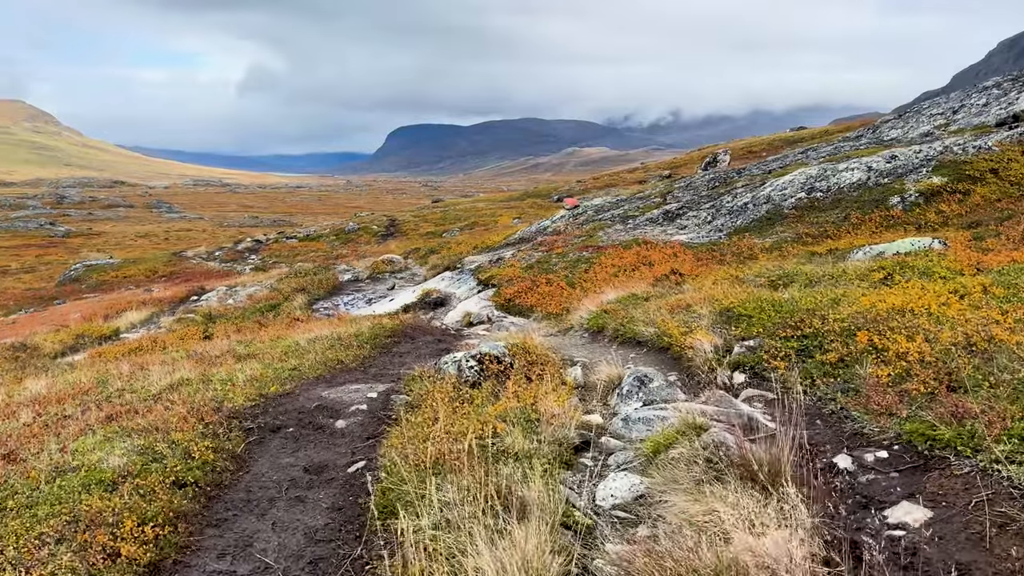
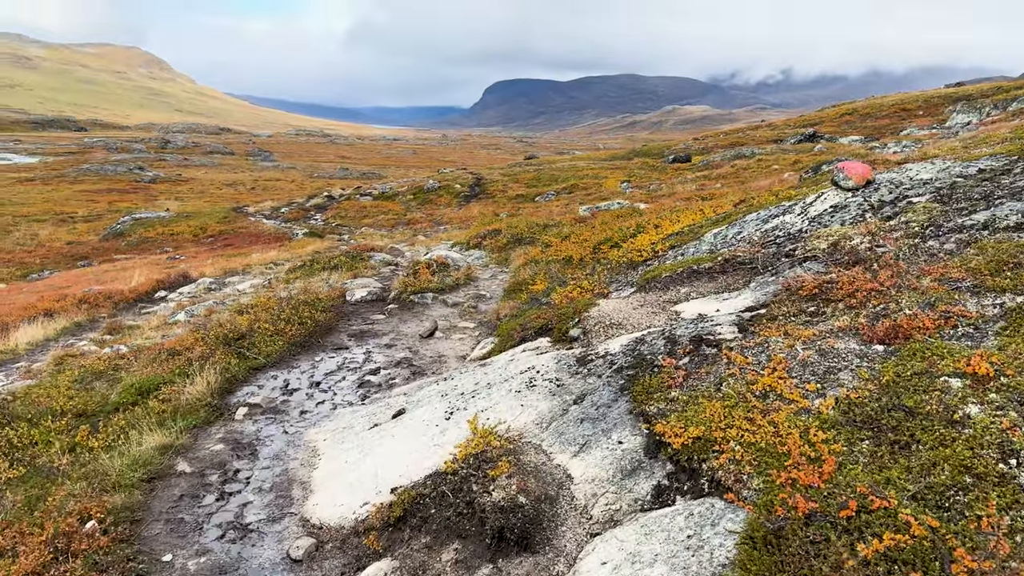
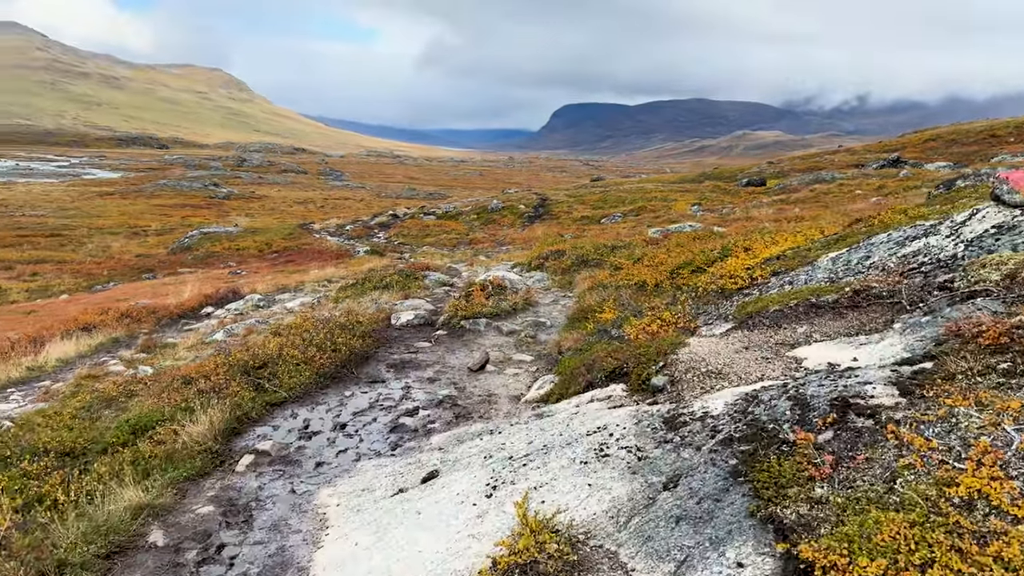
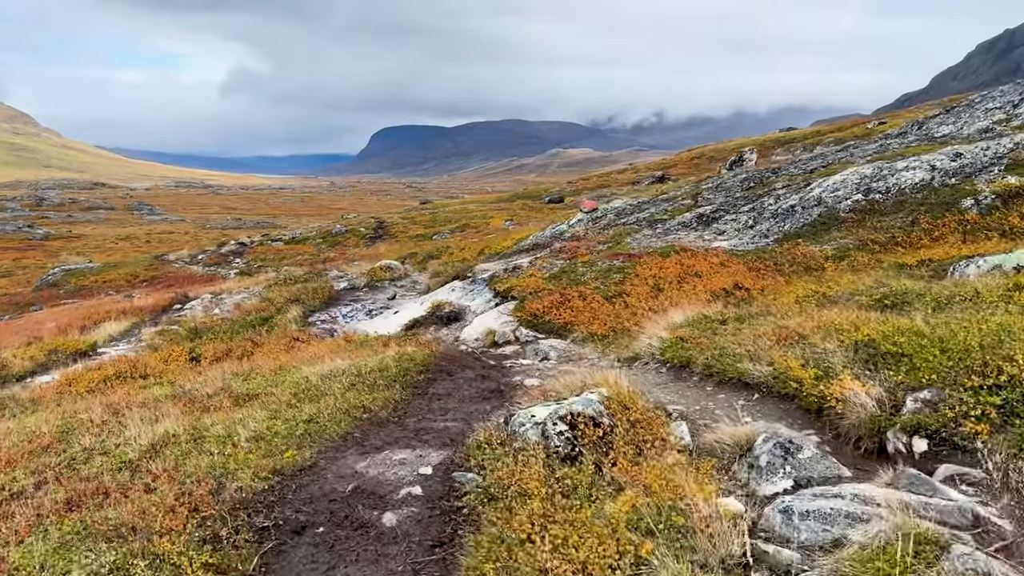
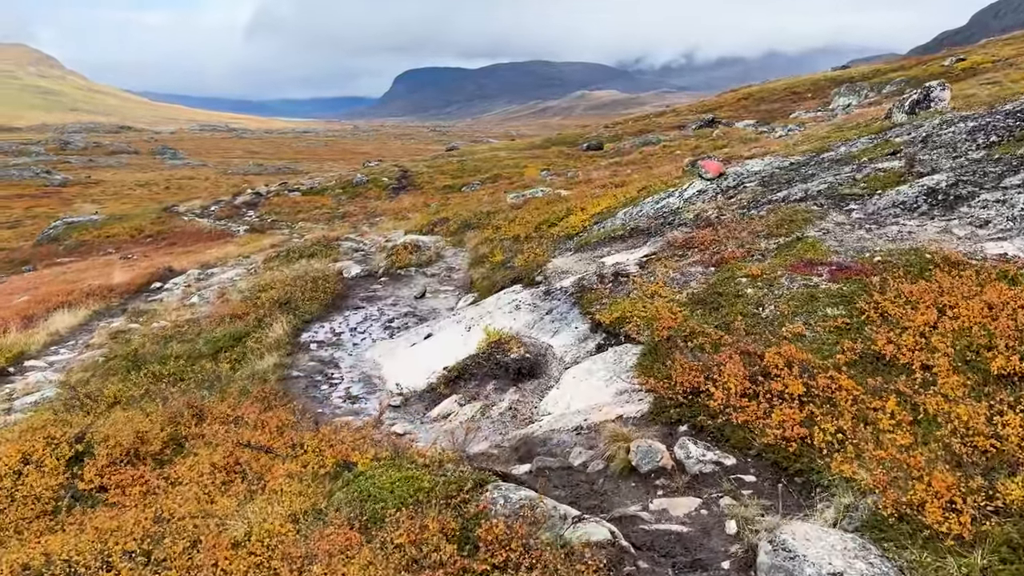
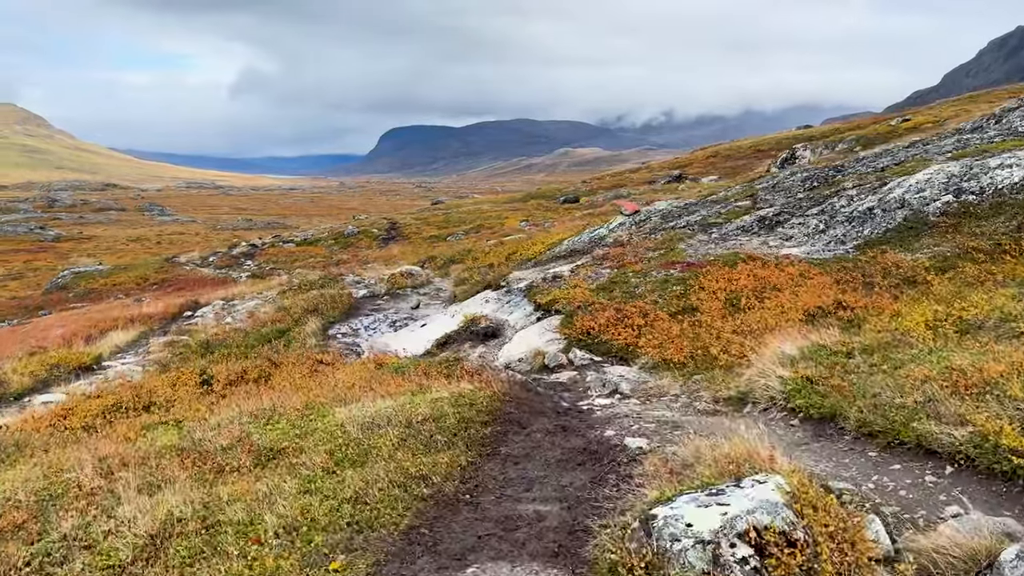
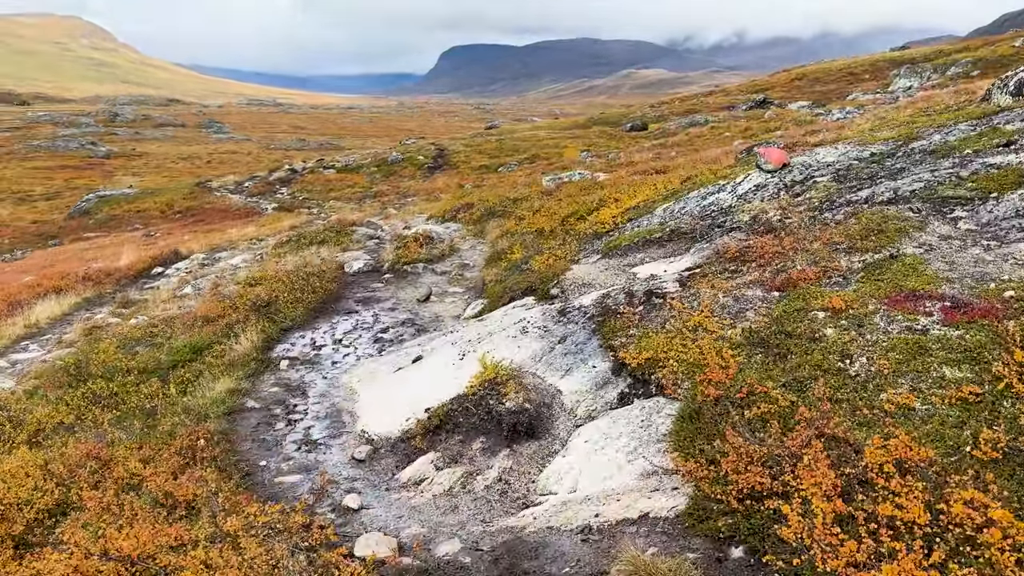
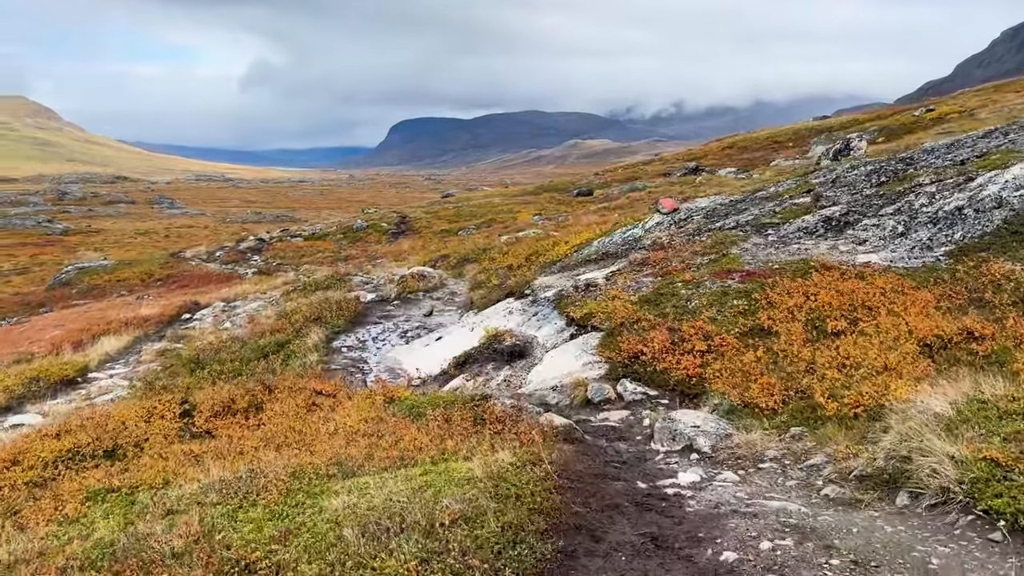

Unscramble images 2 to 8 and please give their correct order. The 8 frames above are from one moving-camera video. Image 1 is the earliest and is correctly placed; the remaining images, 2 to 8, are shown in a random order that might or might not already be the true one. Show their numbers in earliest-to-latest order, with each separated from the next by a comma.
4, 6, 8, 5, 7, 2, 3
